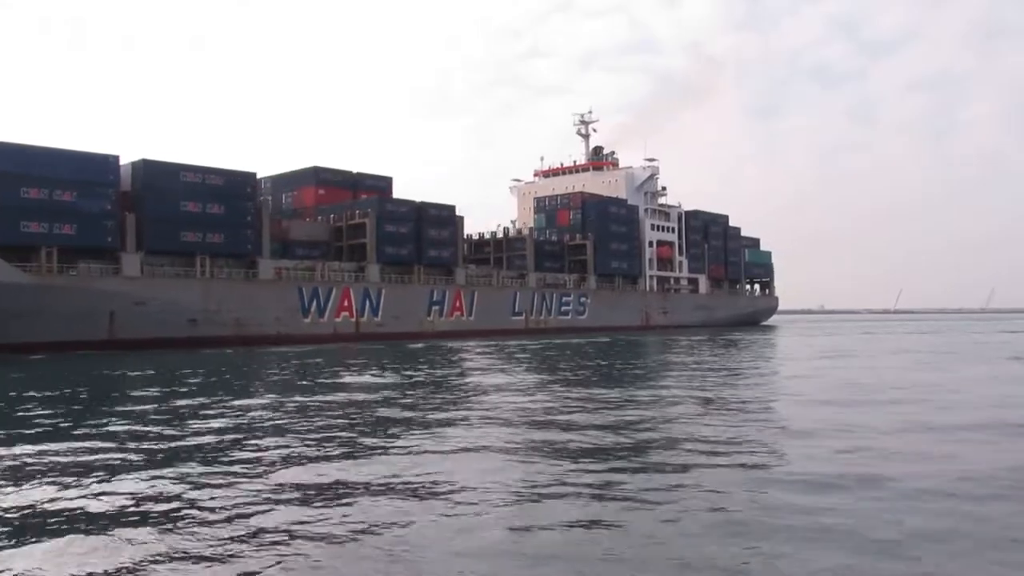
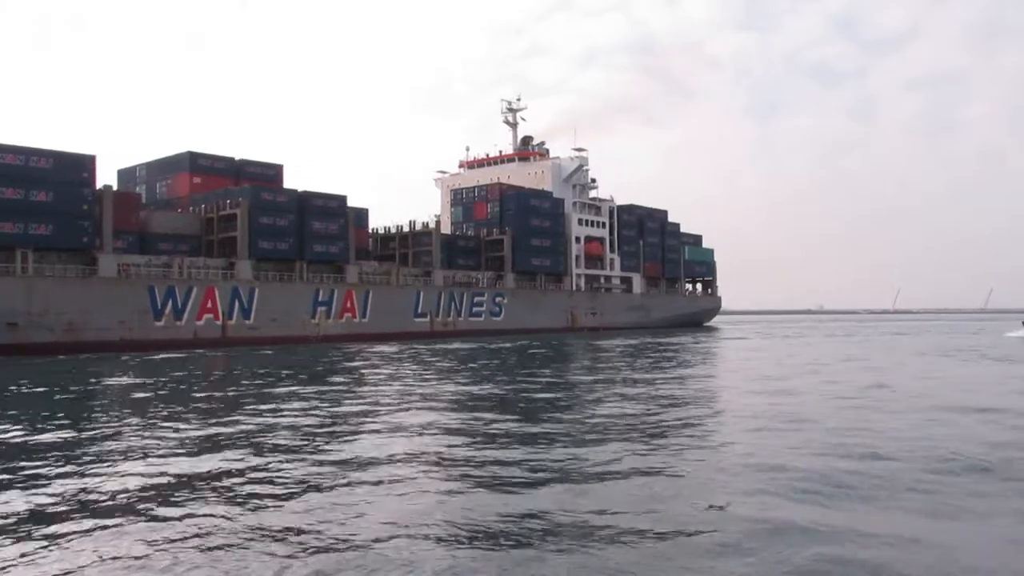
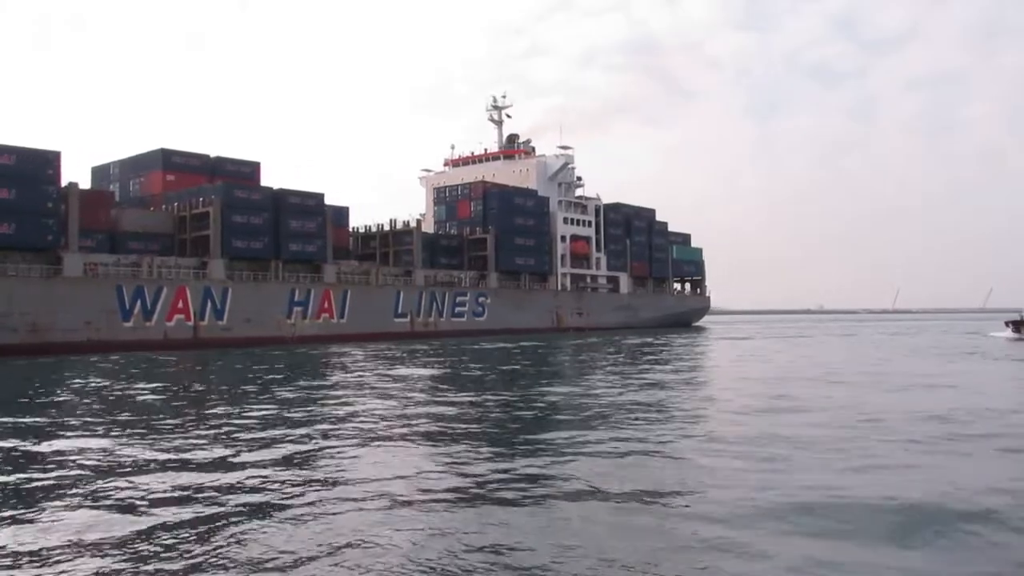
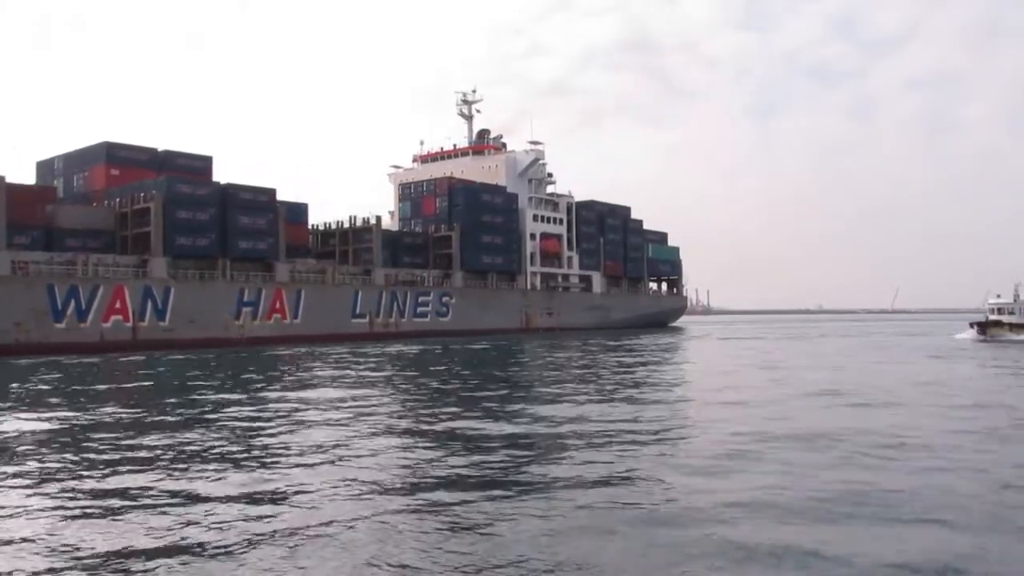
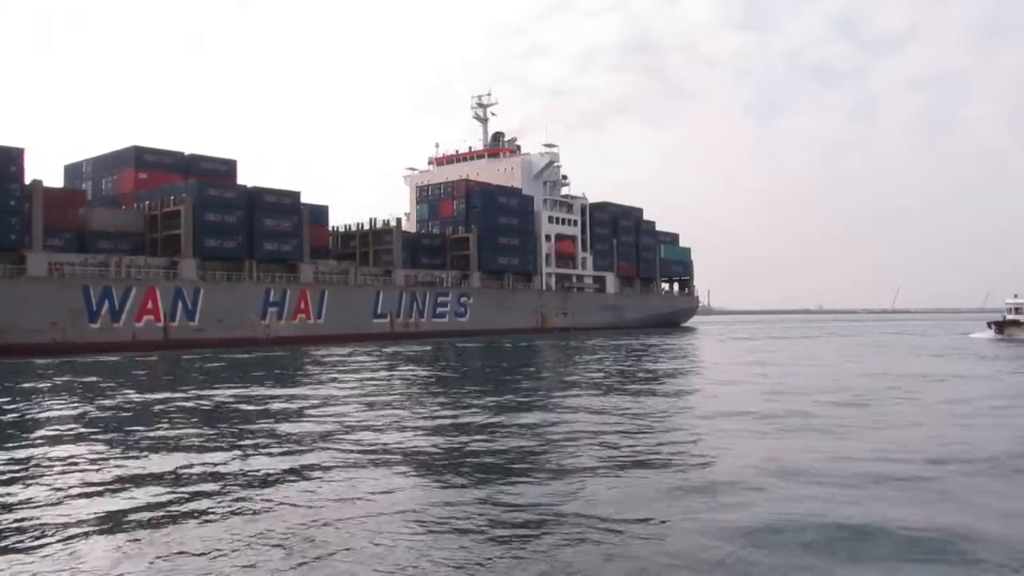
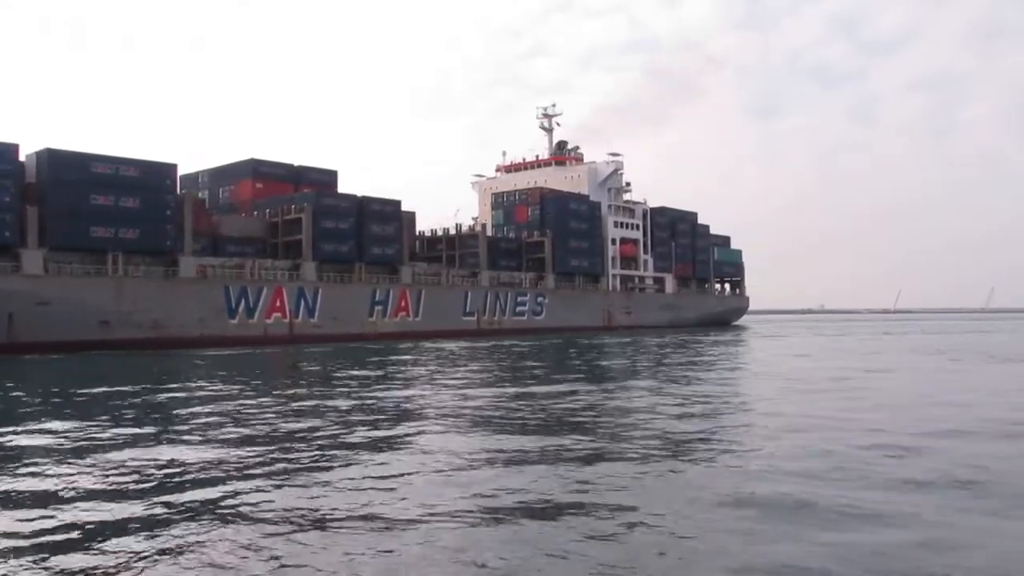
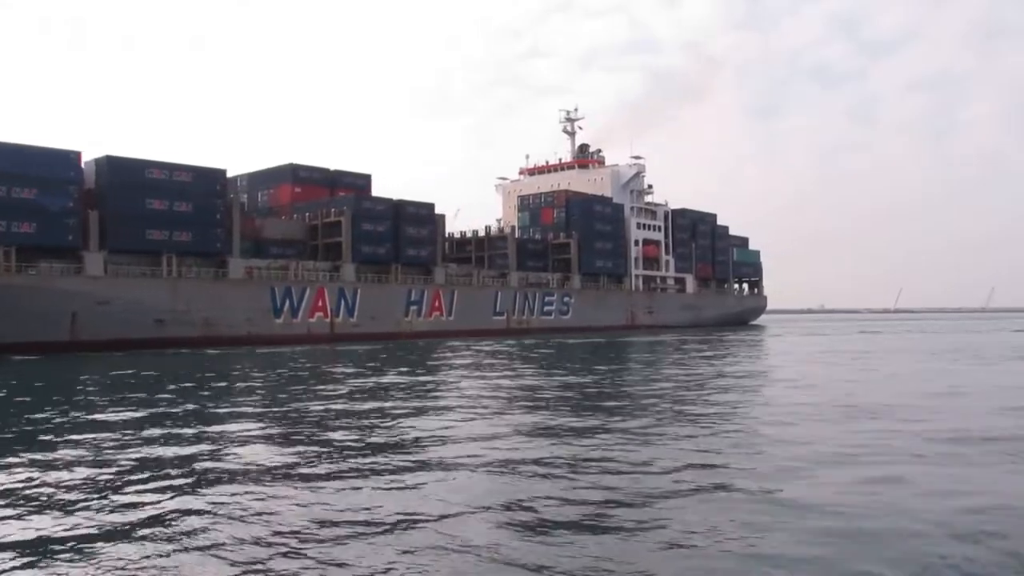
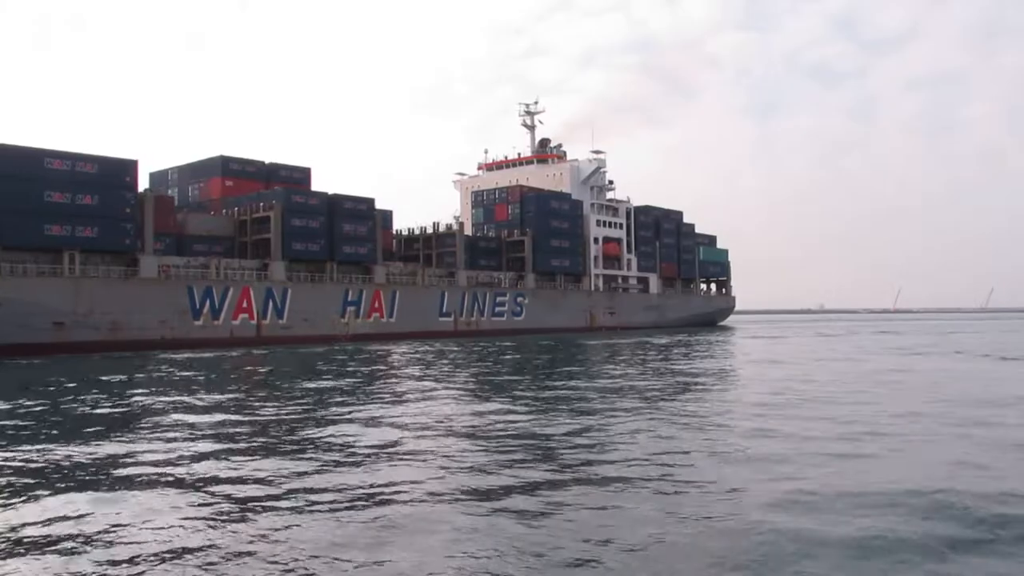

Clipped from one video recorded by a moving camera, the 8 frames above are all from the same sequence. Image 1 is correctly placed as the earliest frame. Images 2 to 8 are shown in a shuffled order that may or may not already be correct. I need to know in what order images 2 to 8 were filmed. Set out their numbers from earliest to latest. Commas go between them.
7, 6, 8, 2, 3, 5, 4
